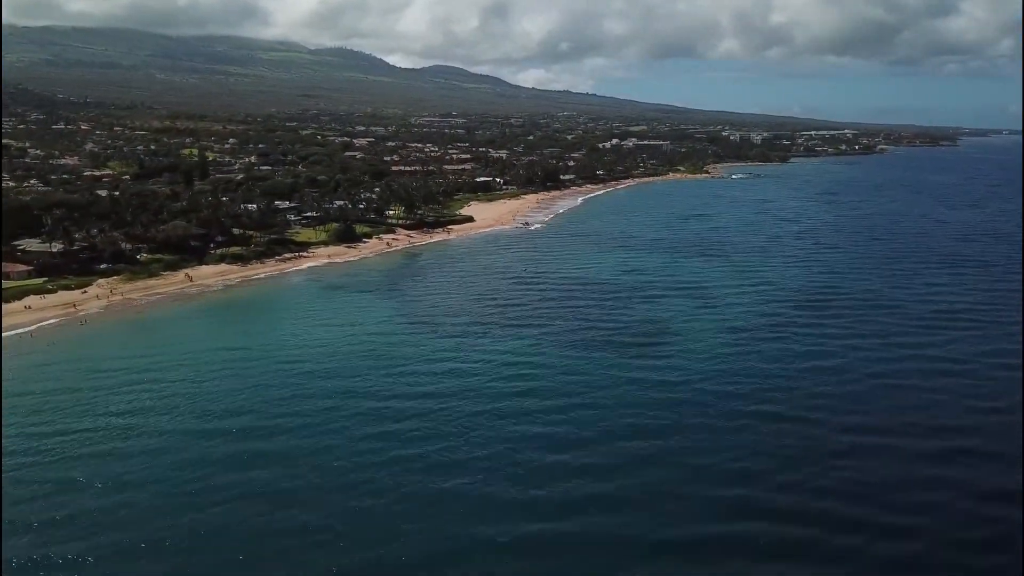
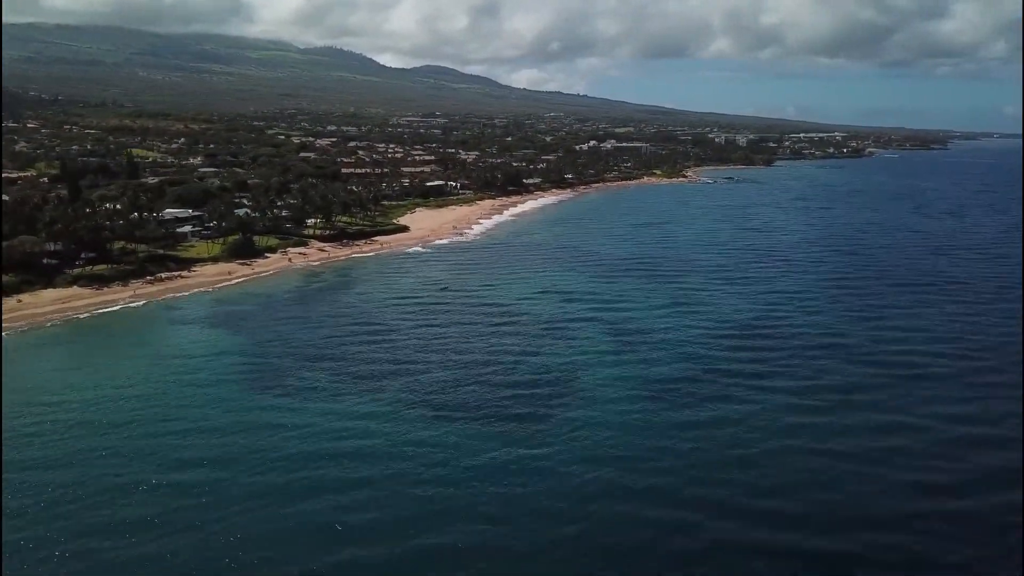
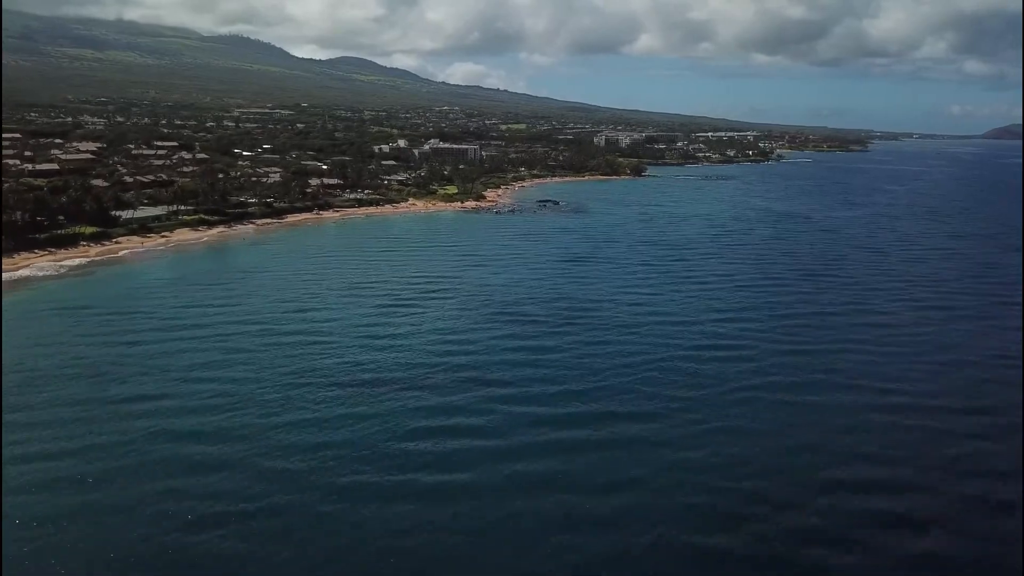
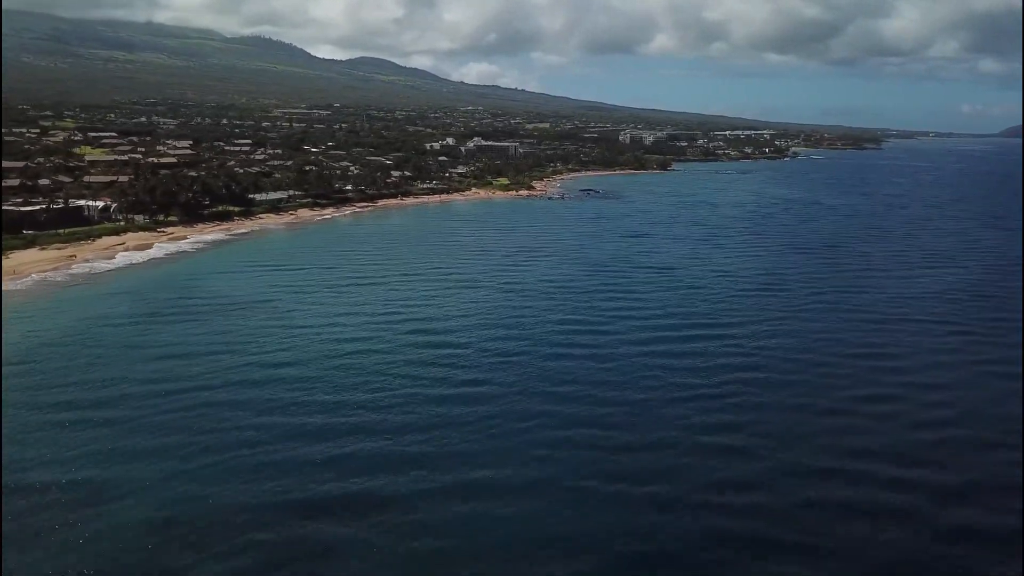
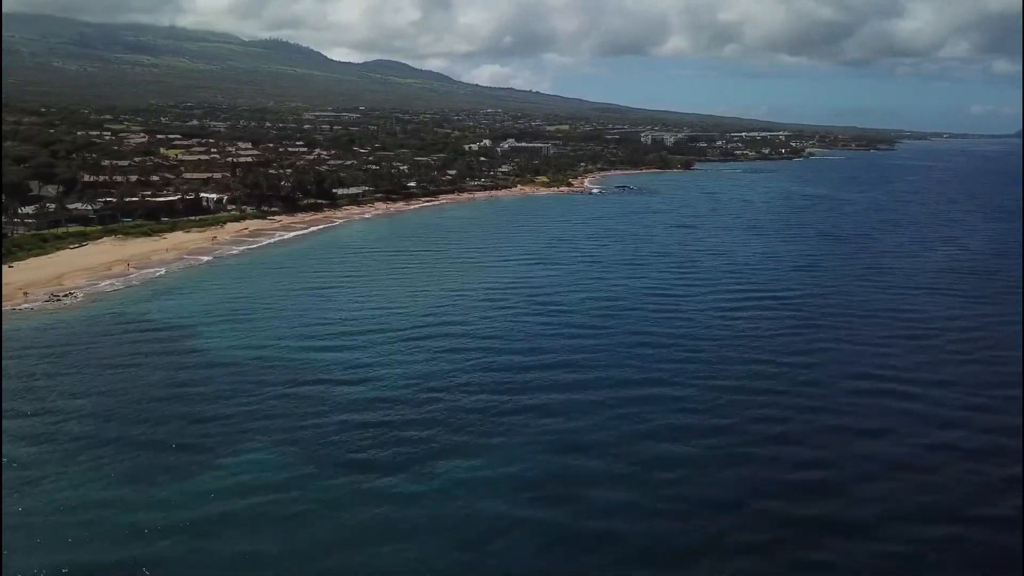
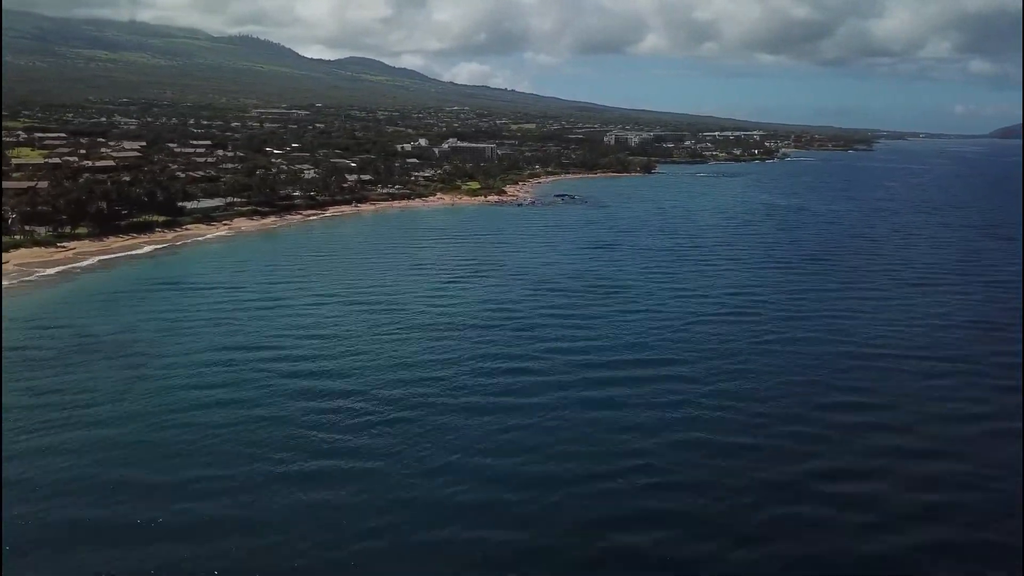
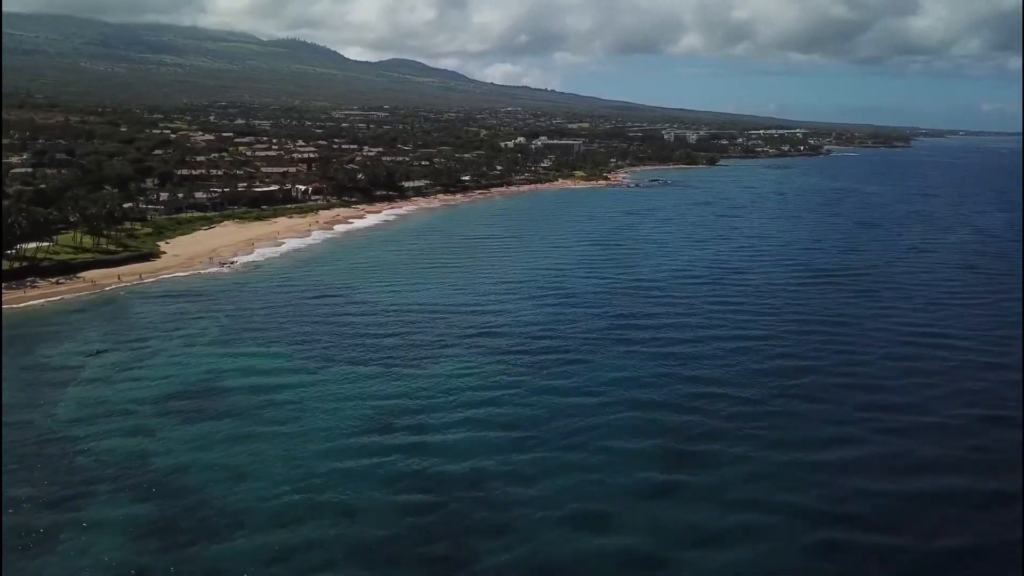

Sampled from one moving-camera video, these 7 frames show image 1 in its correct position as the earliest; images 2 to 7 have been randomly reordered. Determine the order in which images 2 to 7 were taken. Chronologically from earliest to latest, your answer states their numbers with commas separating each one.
2, 7, 5, 4, 6, 3
